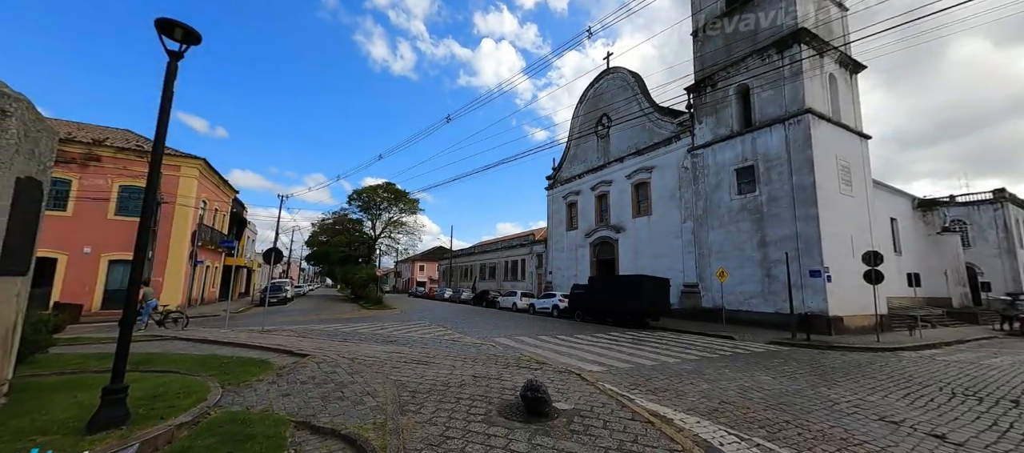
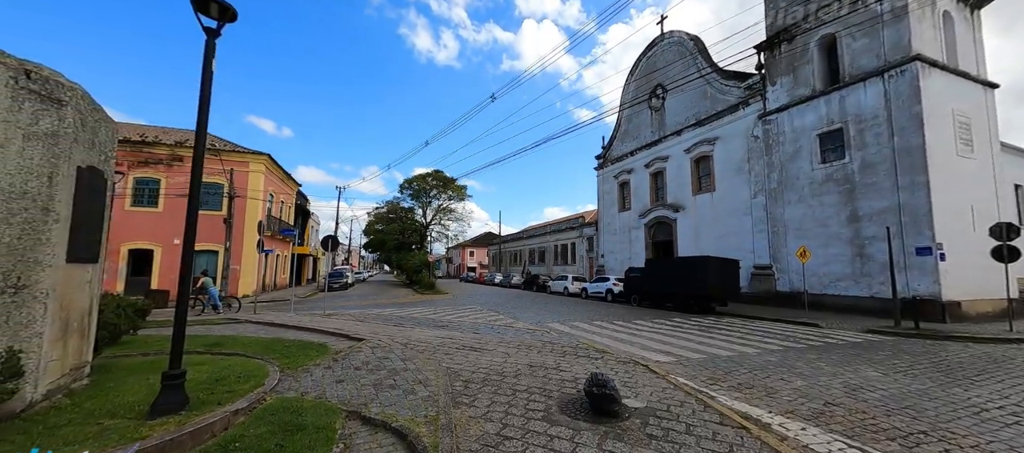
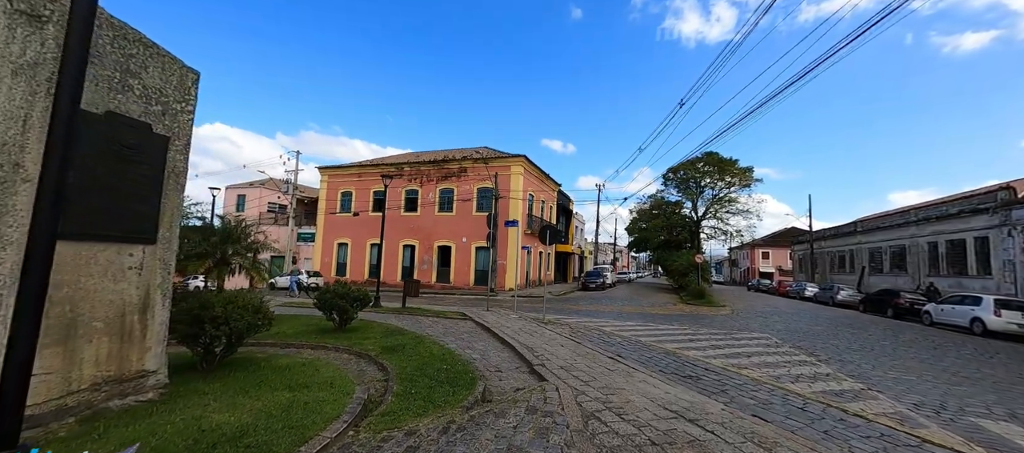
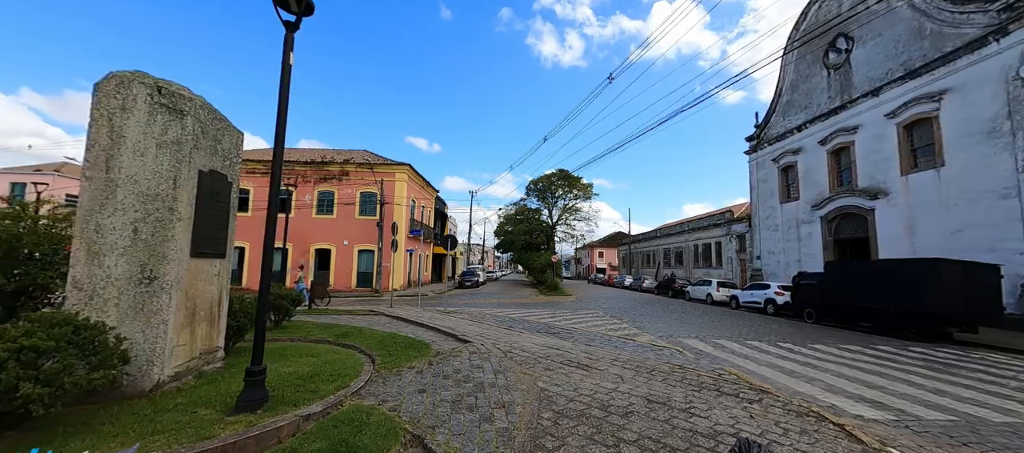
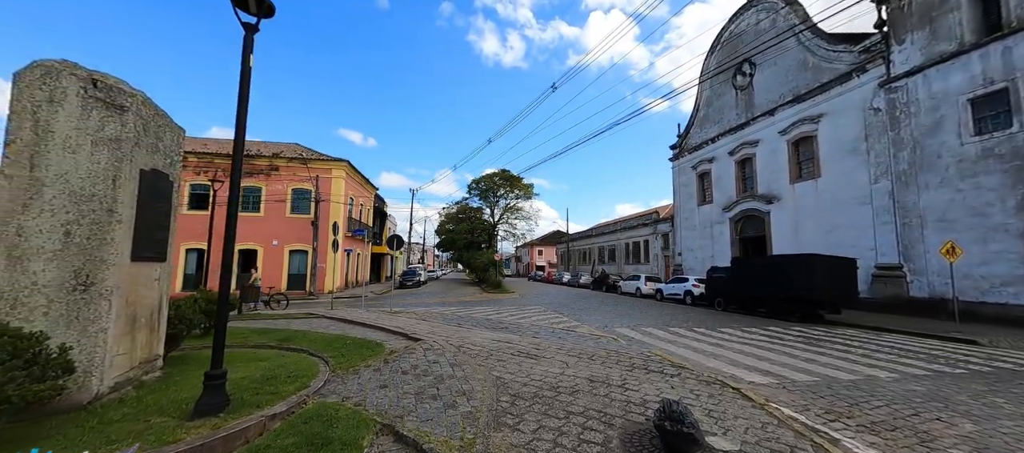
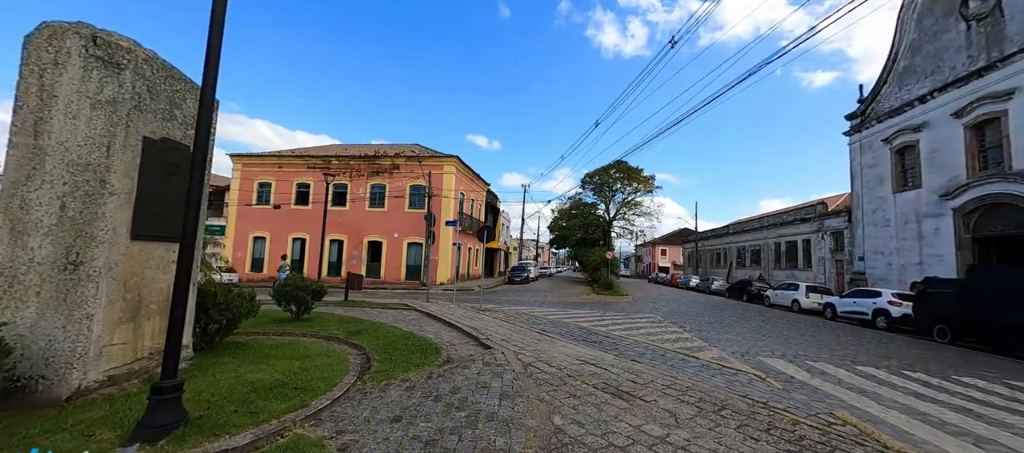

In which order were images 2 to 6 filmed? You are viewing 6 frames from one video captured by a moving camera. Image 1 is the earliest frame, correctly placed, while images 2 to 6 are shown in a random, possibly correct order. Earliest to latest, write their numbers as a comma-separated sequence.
2, 5, 4, 6, 3
